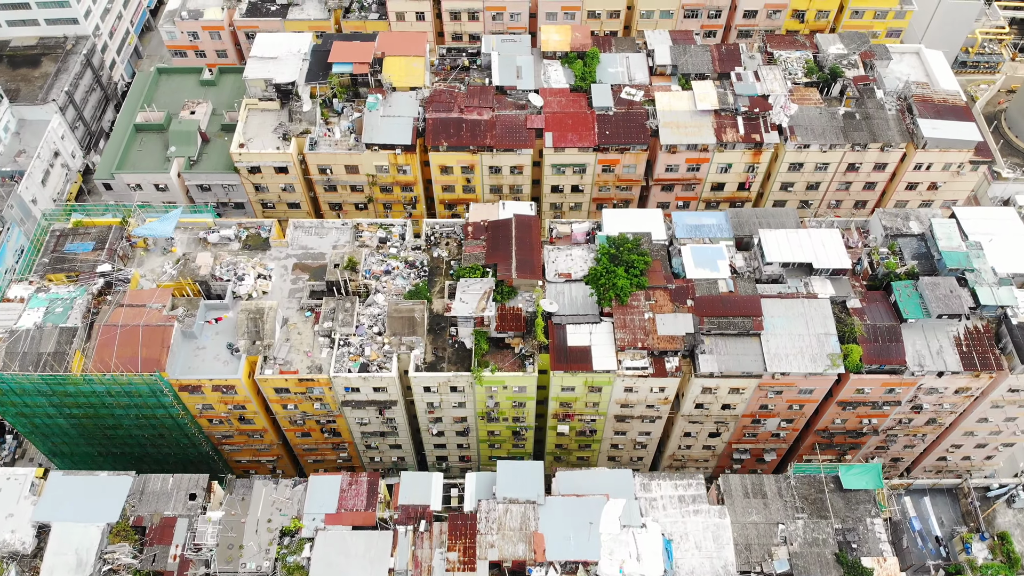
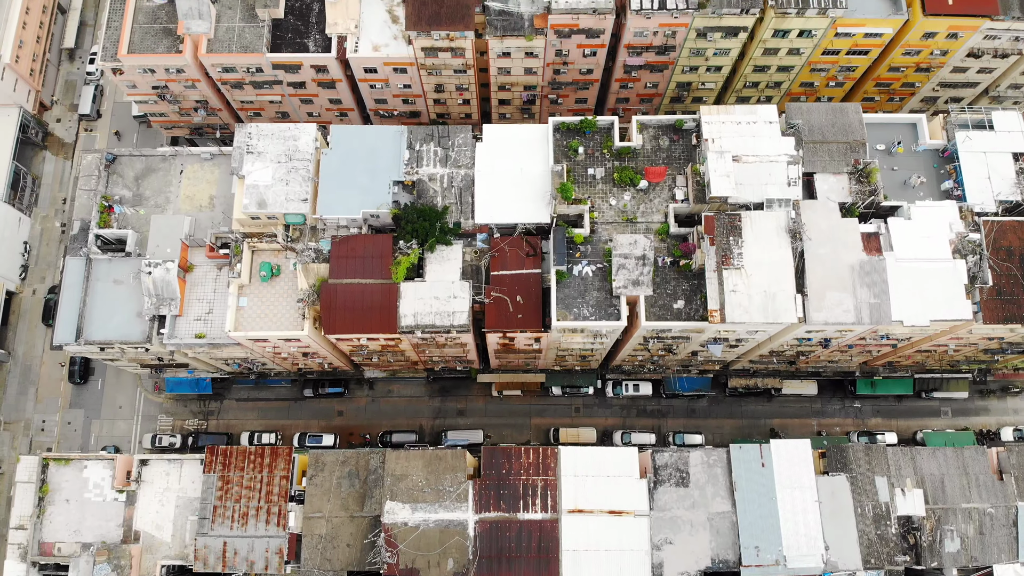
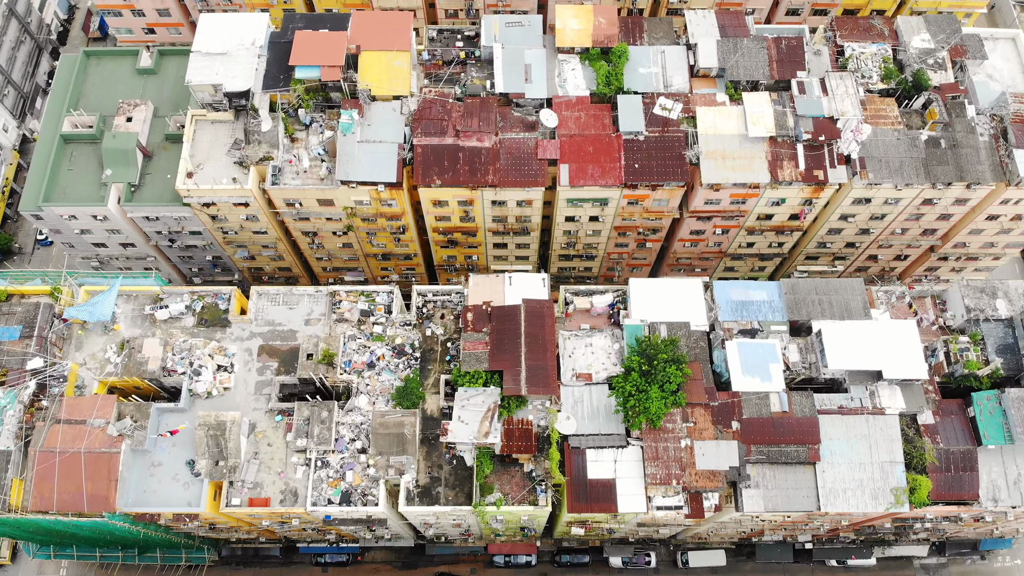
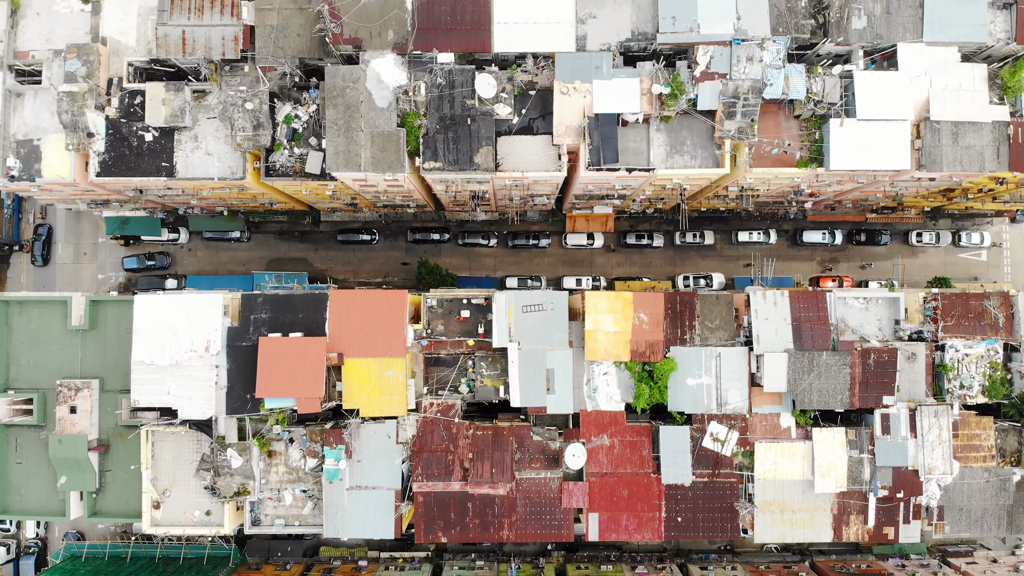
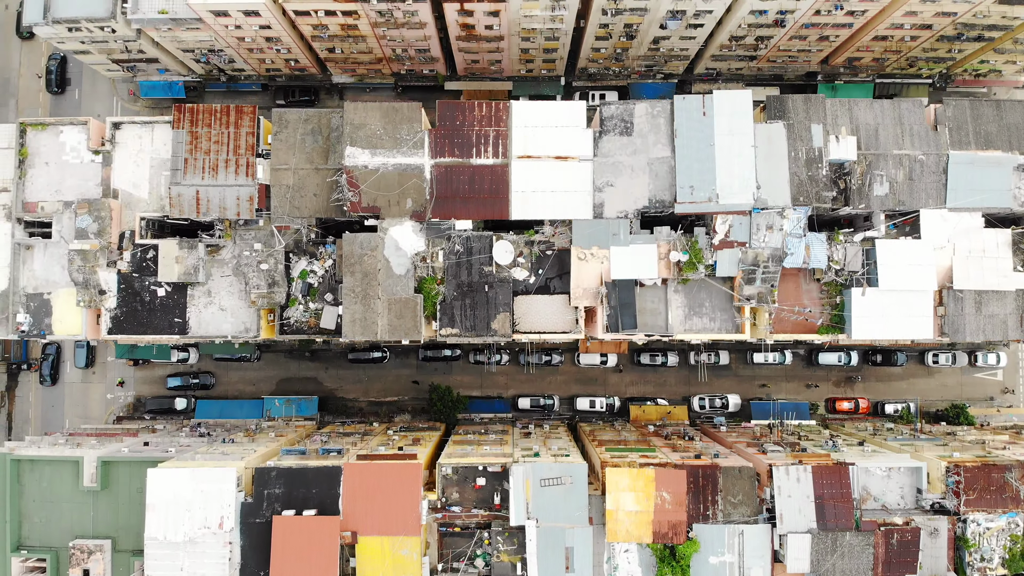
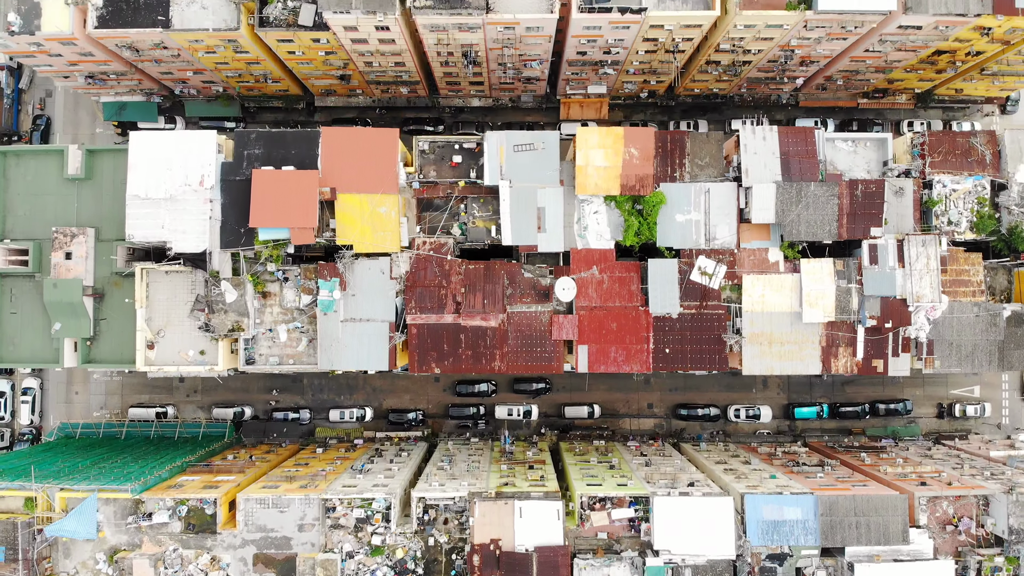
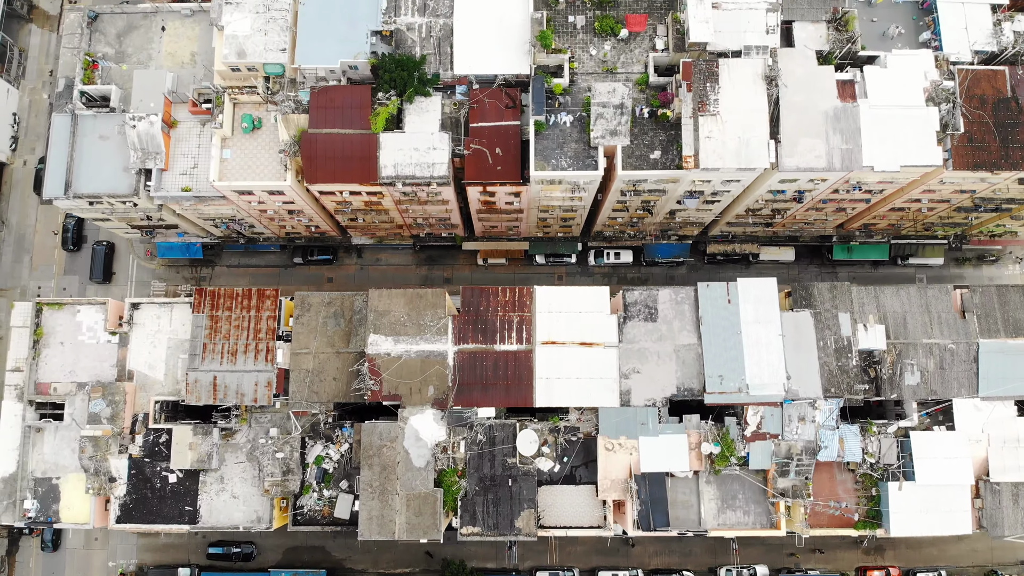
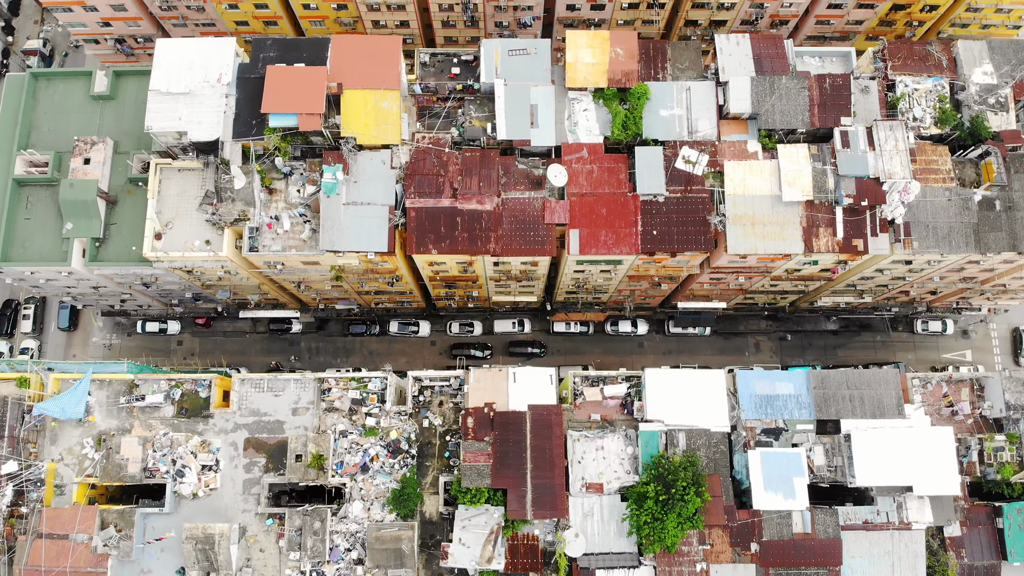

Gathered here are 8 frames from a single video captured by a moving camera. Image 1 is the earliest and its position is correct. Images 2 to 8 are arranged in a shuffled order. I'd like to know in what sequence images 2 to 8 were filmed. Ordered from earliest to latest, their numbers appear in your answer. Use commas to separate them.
3, 8, 6, 4, 5, 7, 2
